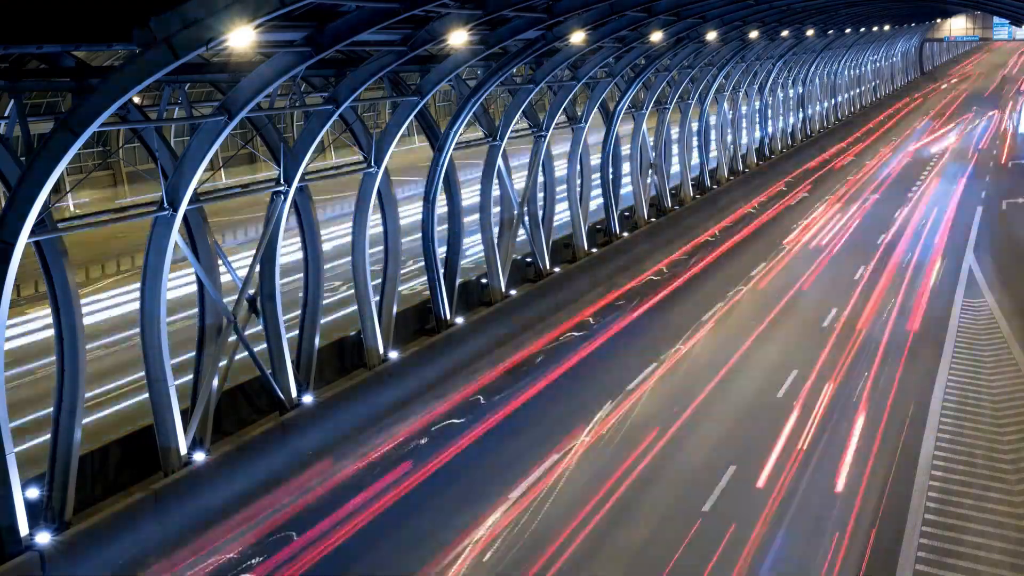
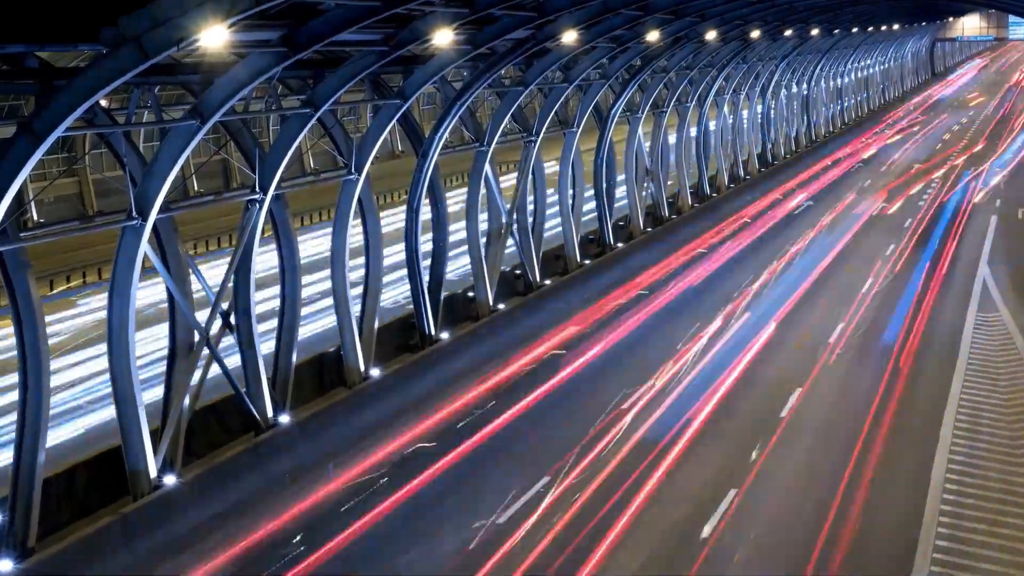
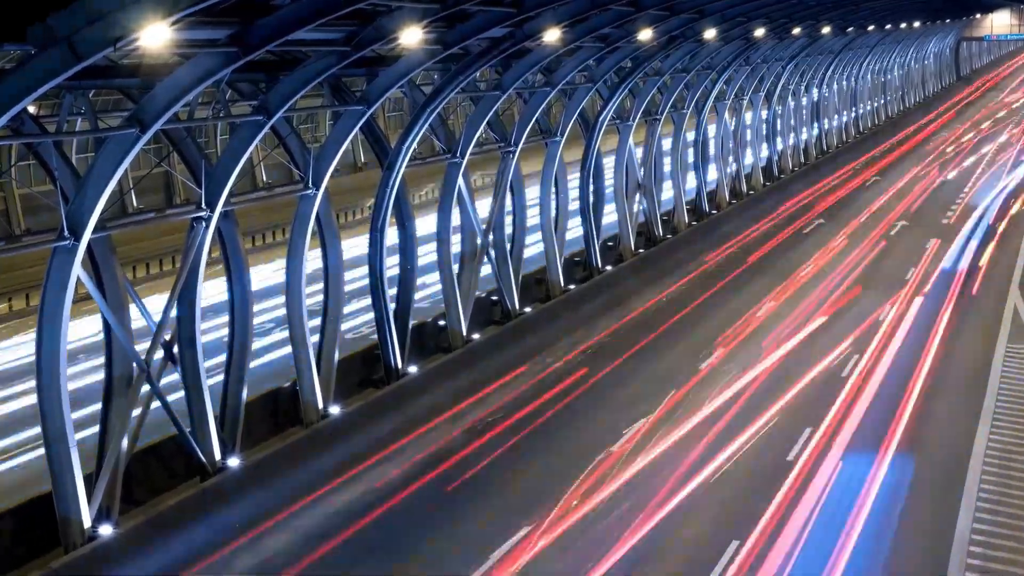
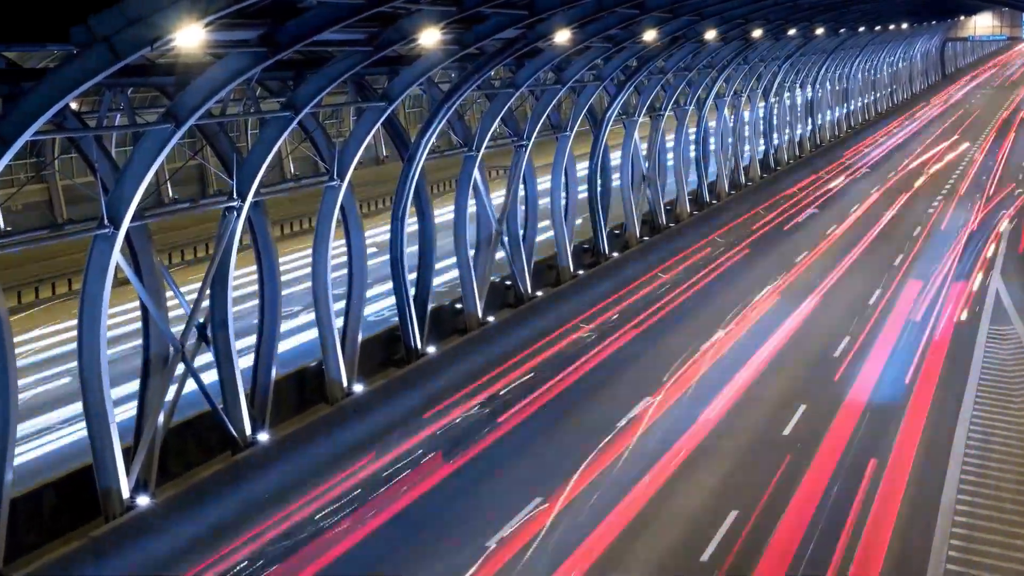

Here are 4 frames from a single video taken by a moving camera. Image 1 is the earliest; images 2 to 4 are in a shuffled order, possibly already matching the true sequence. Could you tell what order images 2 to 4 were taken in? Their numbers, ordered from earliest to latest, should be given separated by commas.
2, 4, 3
